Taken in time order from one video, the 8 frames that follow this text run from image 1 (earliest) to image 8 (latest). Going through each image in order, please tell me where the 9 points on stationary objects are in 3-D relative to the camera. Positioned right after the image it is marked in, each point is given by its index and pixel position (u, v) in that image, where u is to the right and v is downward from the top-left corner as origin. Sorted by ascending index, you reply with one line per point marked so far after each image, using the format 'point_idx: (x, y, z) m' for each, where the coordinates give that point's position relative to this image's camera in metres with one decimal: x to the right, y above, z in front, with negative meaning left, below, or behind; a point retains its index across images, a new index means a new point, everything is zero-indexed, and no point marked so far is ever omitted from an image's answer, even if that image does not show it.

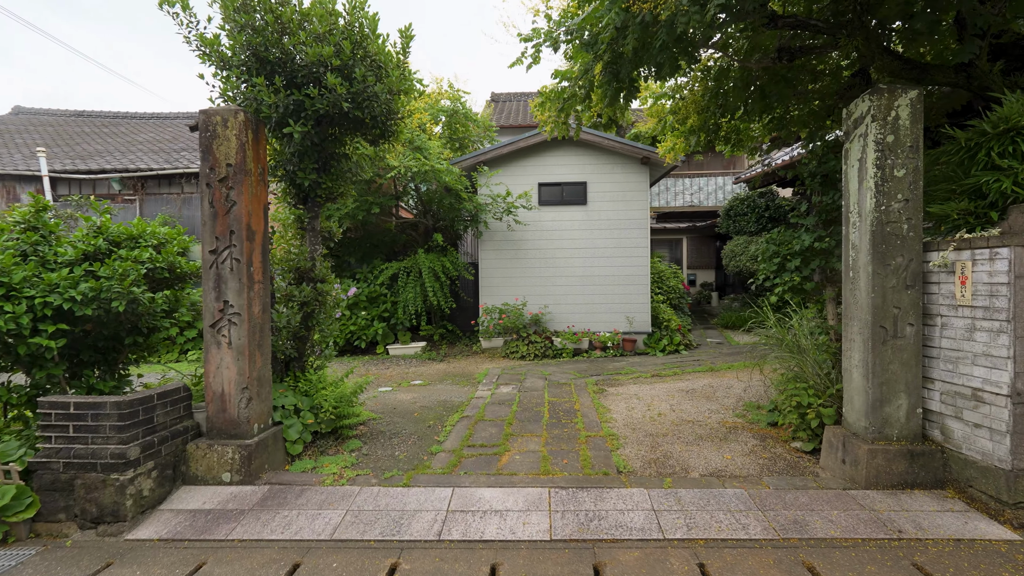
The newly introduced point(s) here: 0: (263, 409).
0: (-1.6, -0.8, +3.3) m
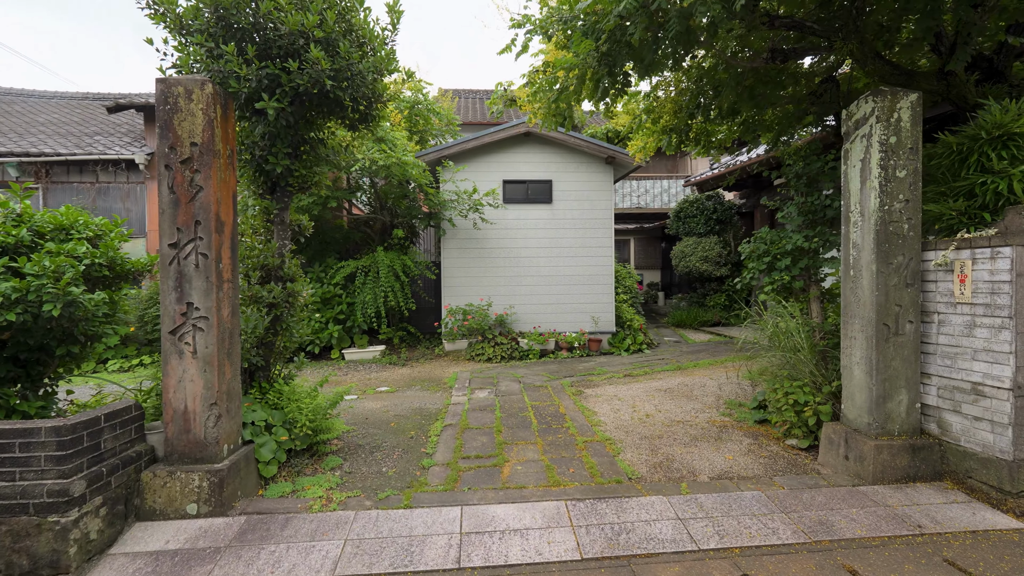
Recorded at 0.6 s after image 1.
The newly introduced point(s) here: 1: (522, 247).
0: (-1.6, -0.8, +2.8) m
1: (+0.2, +0.6, +7.5) m
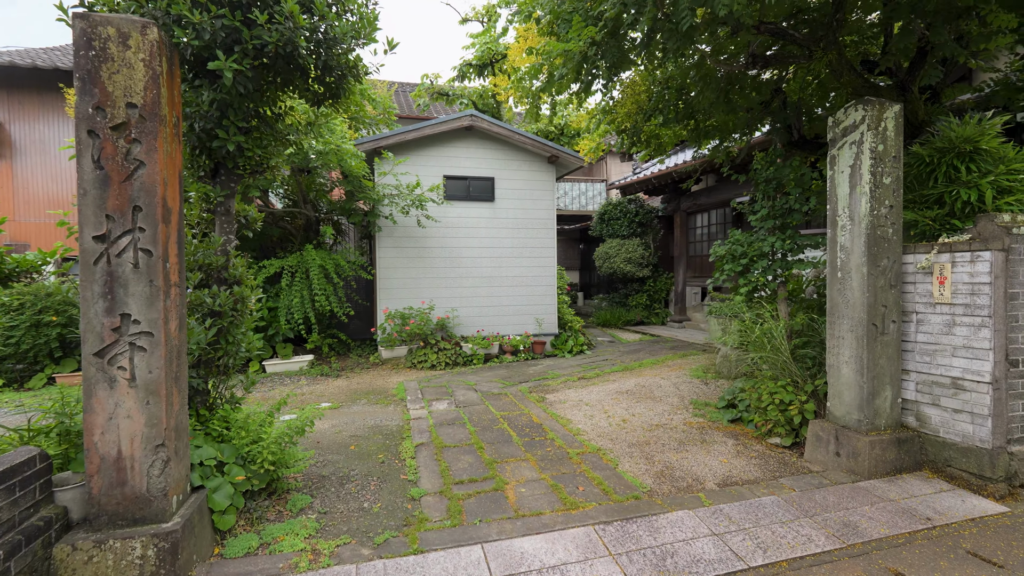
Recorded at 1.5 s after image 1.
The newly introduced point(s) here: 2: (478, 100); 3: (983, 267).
0: (-1.5, -0.8, +2.2) m
1: (-0.7, +0.6, +7.2) m
2: (-0.7, +4.1, +10.9) m
3: (+2.6, +0.1, +2.8) m
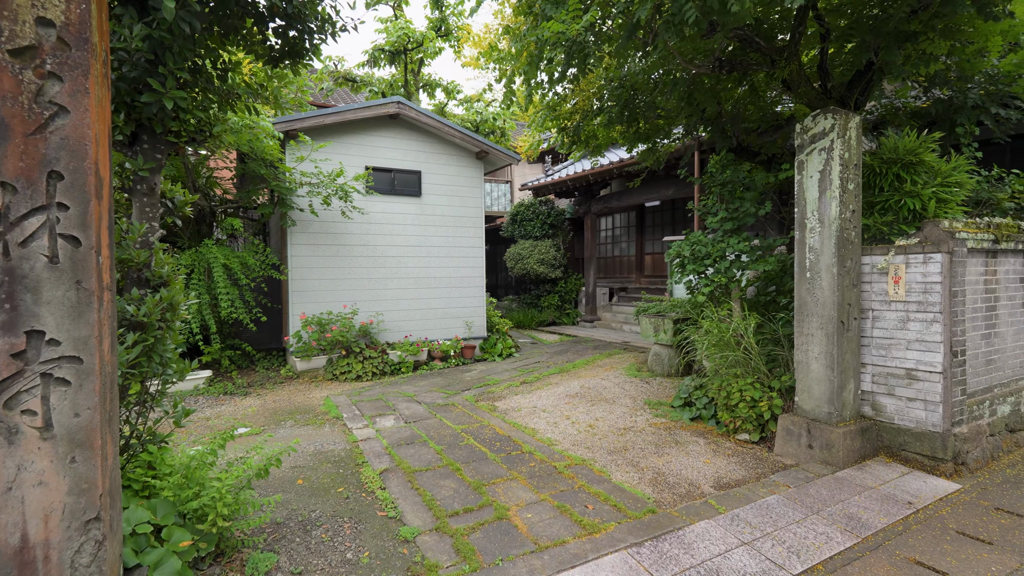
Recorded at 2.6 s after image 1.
0: (-1.2, -0.8, +1.6) m
1: (-1.6, +0.6, +6.6) m
2: (-2.5, +4.1, +10.2) m
3: (+2.6, +0.1, +3.1) m
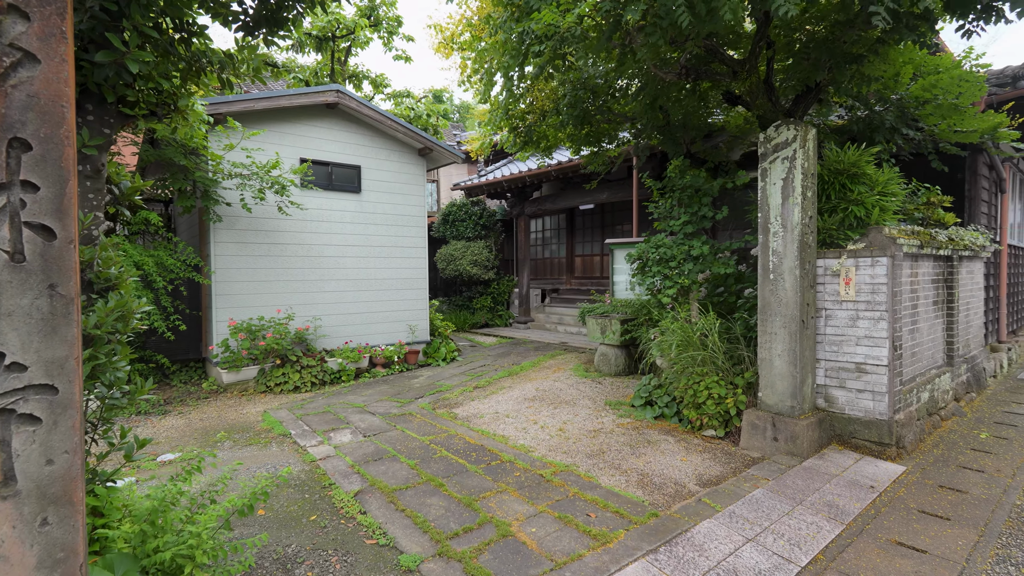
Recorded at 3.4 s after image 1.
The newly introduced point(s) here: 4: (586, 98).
0: (-1.0, -0.9, +1.2) m
1: (-2.3, +0.5, +6.1) m
2: (-3.8, +4.0, +9.5) m
3: (+2.5, +0.1, +3.4) m
4: (+0.7, +1.9, +5.0) m
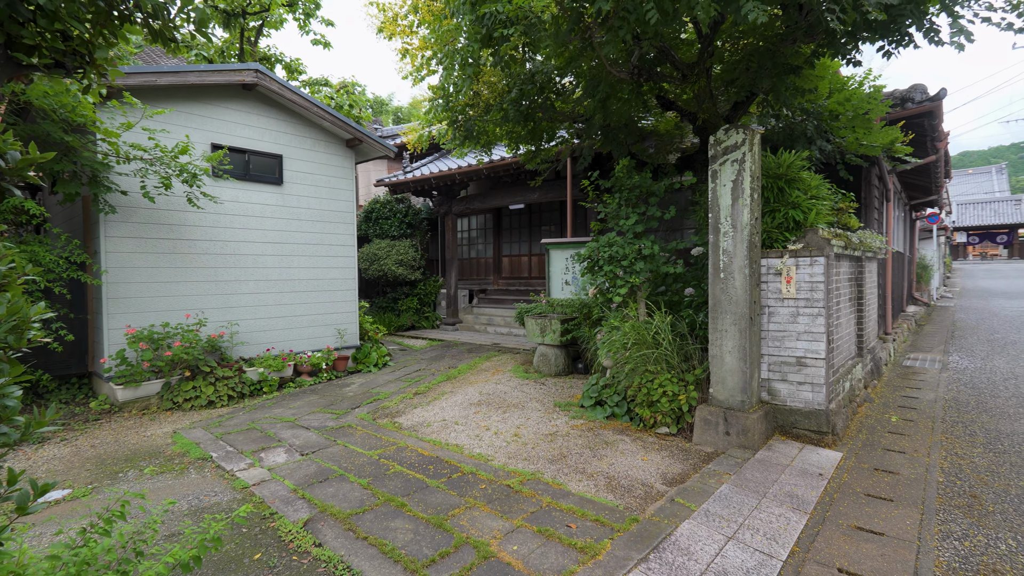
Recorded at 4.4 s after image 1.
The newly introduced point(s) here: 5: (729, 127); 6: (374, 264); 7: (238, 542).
0: (-0.9, -0.9, +0.9) m
1: (-3.0, +0.5, +5.4) m
2: (-5.1, +4.0, +8.6) m
3: (+2.2, +0.1, +3.6) m
4: (+0.2, +1.9, +4.9) m
5: (+1.5, +1.2, +3.6) m
6: (-2.9, +0.5, +10.6) m
7: (-1.3, -1.2, +2.4) m
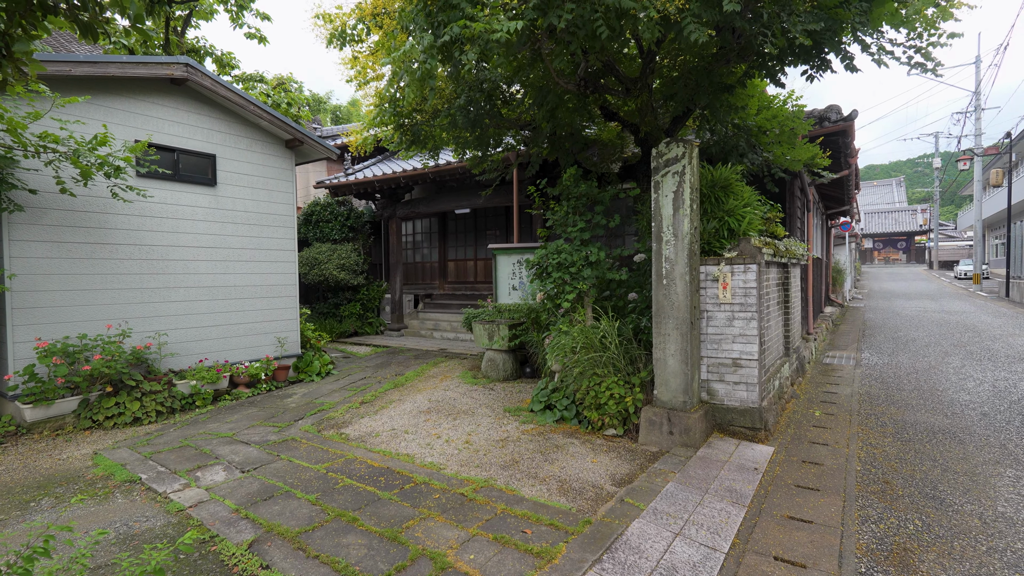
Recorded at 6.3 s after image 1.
0: (-0.9, -0.9, +0.8) m
1: (-3.5, +0.5, +5.1) m
2: (-6.0, +3.9, +8.0) m
3: (+1.9, +0.1, +3.9) m
4: (-0.3, +1.9, +4.9) m
5: (+1.2, +1.1, +3.7) m
6: (-4.1, +0.4, +10.2) m
7: (-1.5, -1.3, +2.3) m
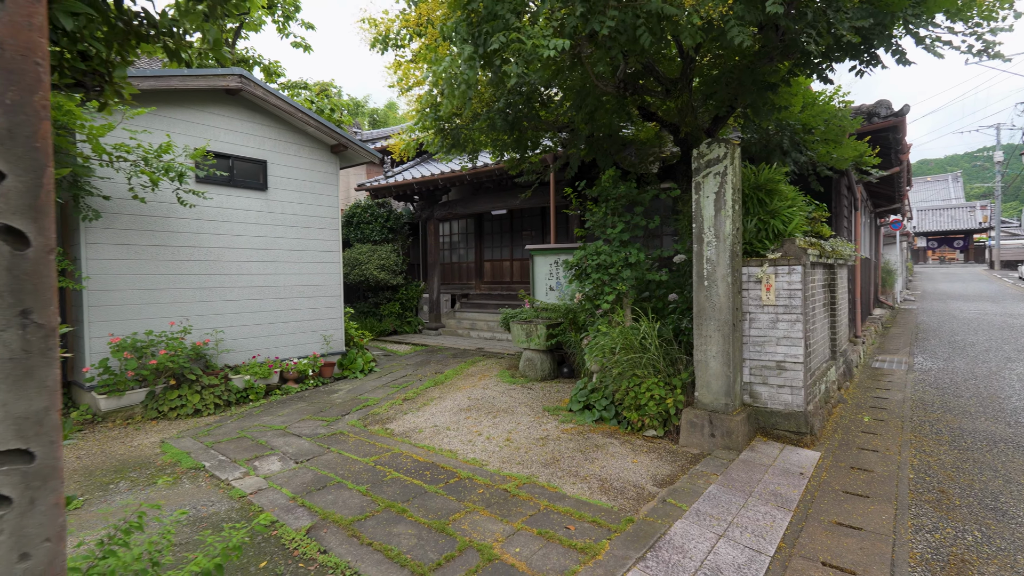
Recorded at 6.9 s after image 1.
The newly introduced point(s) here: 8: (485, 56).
0: (-0.8, -0.9, +0.9) m
1: (-3.1, +0.5, +5.4) m
2: (-5.4, +3.9, +8.5) m
3: (+2.2, +0.1, +3.8) m
4: (+0.1, +1.9, +5.0) m
5: (+1.5, +1.1, +3.7) m
6: (-3.3, +0.4, +10.6) m
7: (-1.3, -1.3, +2.4) m
8: (-0.2, +1.8, +3.8) m
